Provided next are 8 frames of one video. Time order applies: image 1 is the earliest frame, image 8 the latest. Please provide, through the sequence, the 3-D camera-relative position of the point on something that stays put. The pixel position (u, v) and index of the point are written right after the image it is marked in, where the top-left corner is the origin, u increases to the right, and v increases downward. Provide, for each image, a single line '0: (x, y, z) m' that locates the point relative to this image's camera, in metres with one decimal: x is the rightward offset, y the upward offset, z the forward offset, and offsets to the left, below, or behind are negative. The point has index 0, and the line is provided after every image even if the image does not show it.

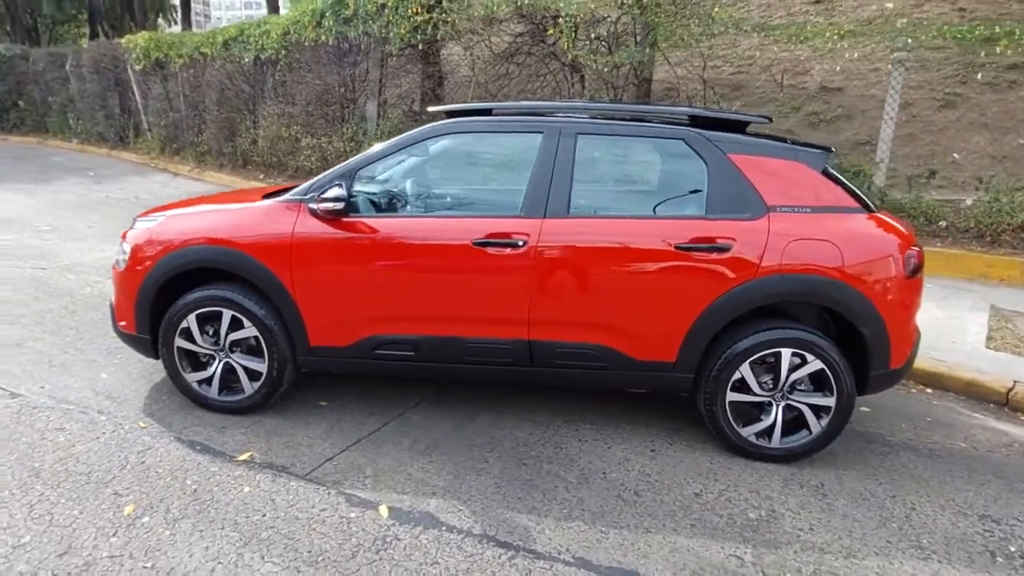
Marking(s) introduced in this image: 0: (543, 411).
0: (+0.2, -0.8, +4.0) m
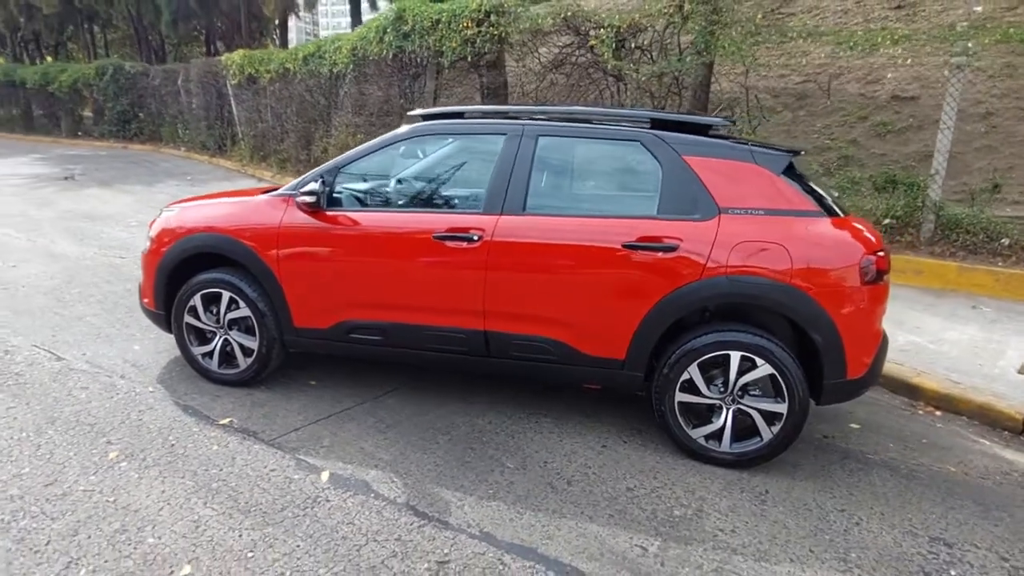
0: (0.0, -0.8, +4.2) m
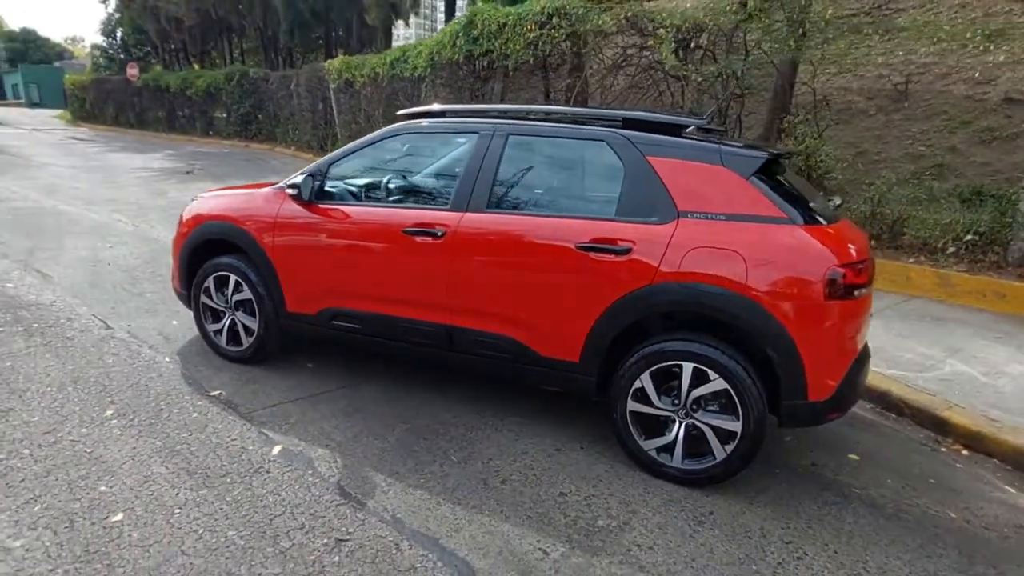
0: (-0.2, -0.8, +4.2) m
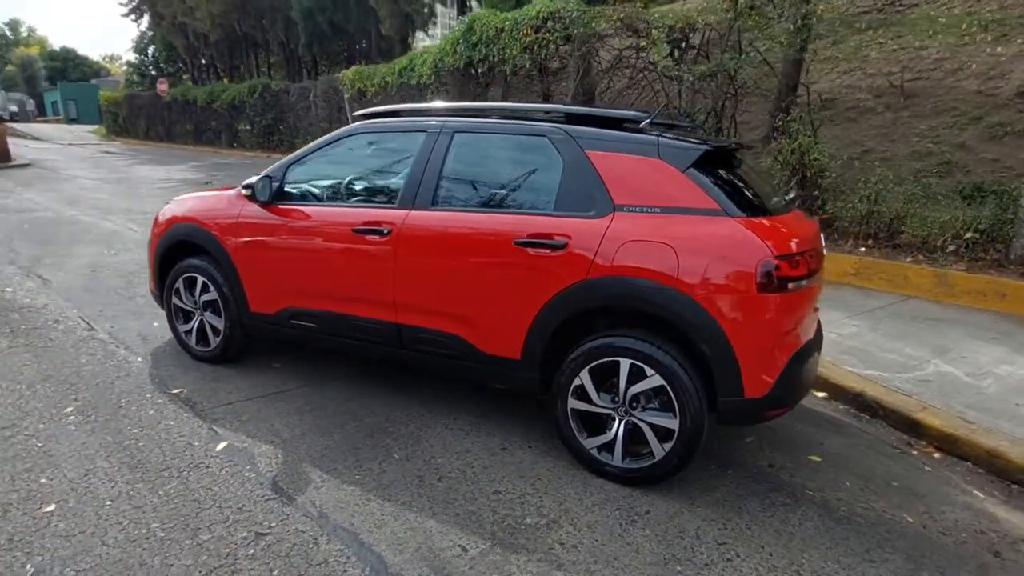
0: (-0.5, -0.8, +4.2) m
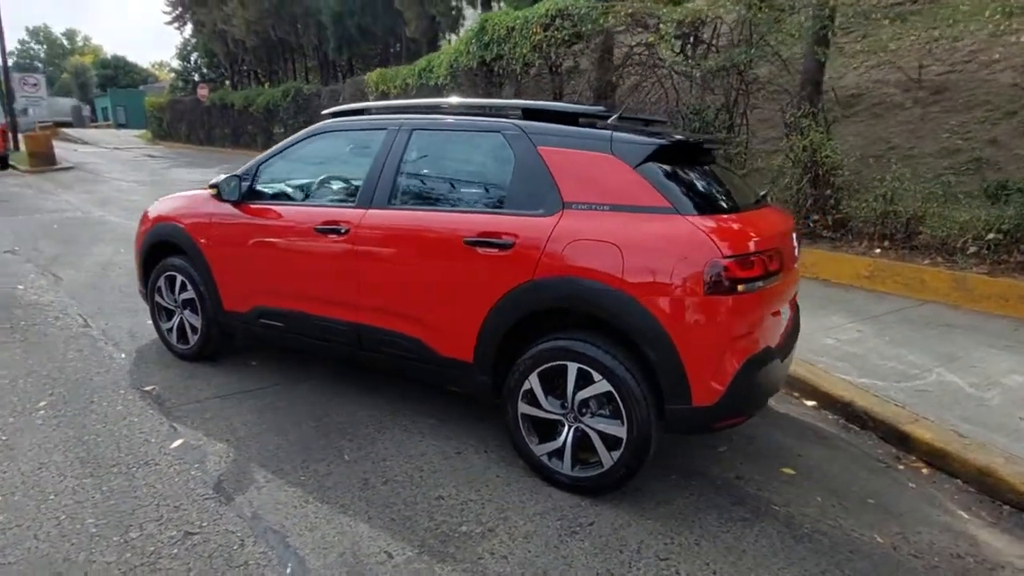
0: (-0.8, -0.8, +4.2) m
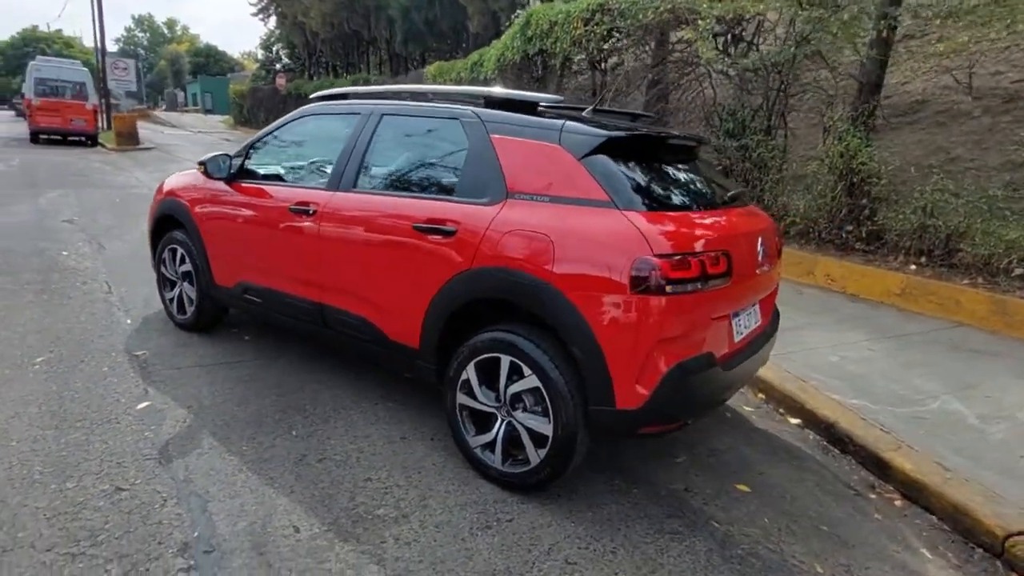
0: (-1.0, -0.7, +4.2) m
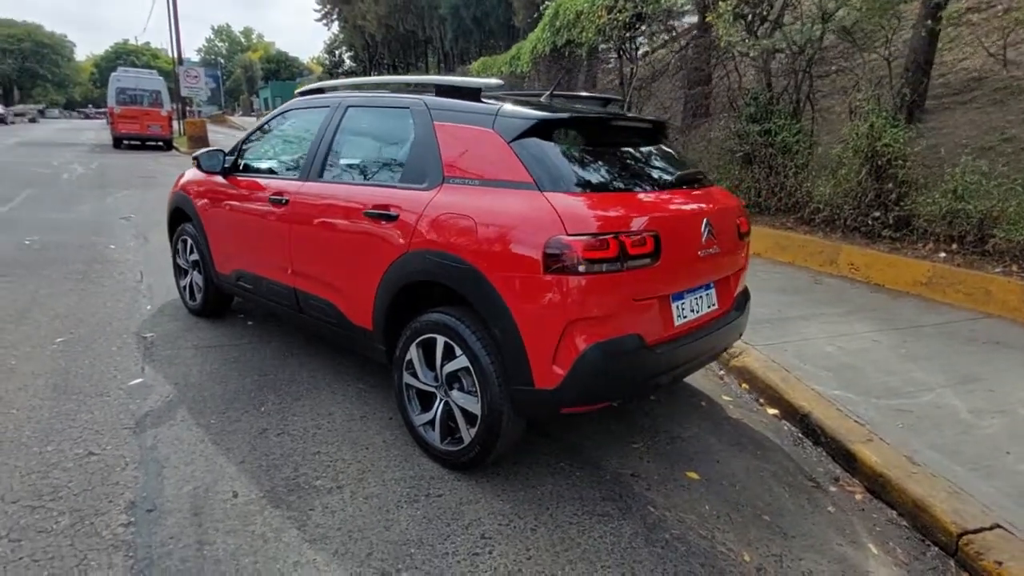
0: (-1.2, -0.6, +4.4) m
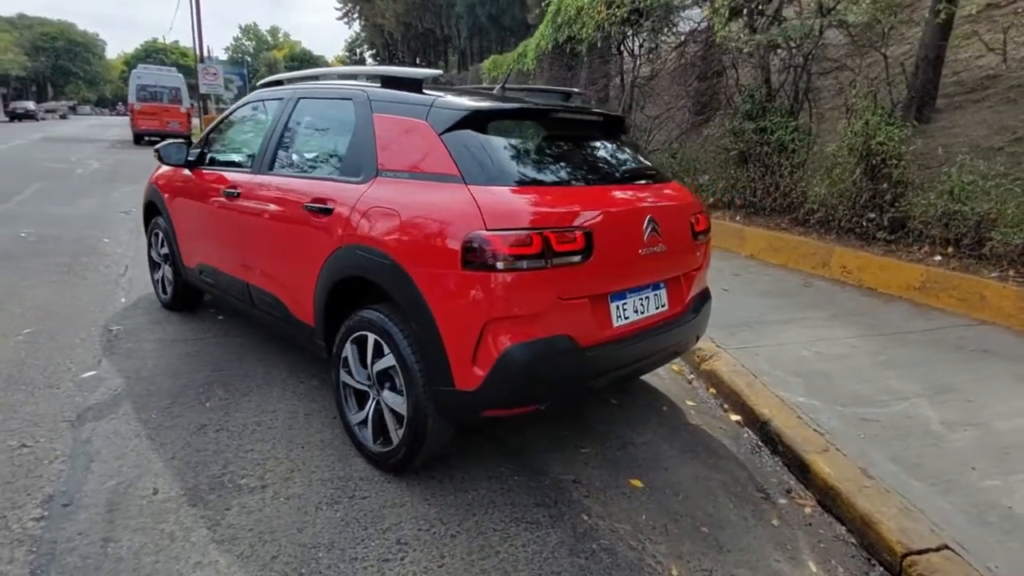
0: (-1.5, -0.5, +4.3) m
